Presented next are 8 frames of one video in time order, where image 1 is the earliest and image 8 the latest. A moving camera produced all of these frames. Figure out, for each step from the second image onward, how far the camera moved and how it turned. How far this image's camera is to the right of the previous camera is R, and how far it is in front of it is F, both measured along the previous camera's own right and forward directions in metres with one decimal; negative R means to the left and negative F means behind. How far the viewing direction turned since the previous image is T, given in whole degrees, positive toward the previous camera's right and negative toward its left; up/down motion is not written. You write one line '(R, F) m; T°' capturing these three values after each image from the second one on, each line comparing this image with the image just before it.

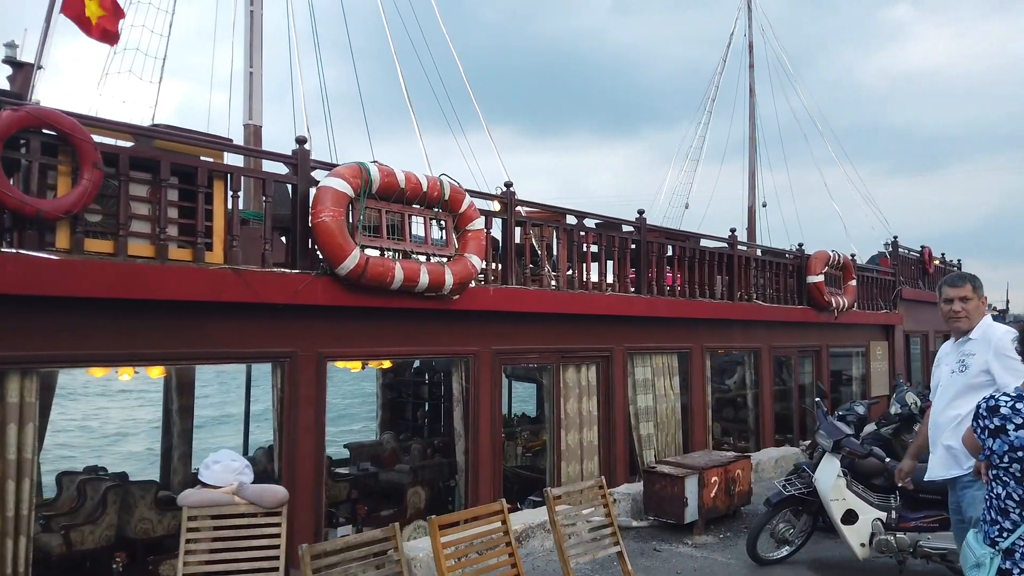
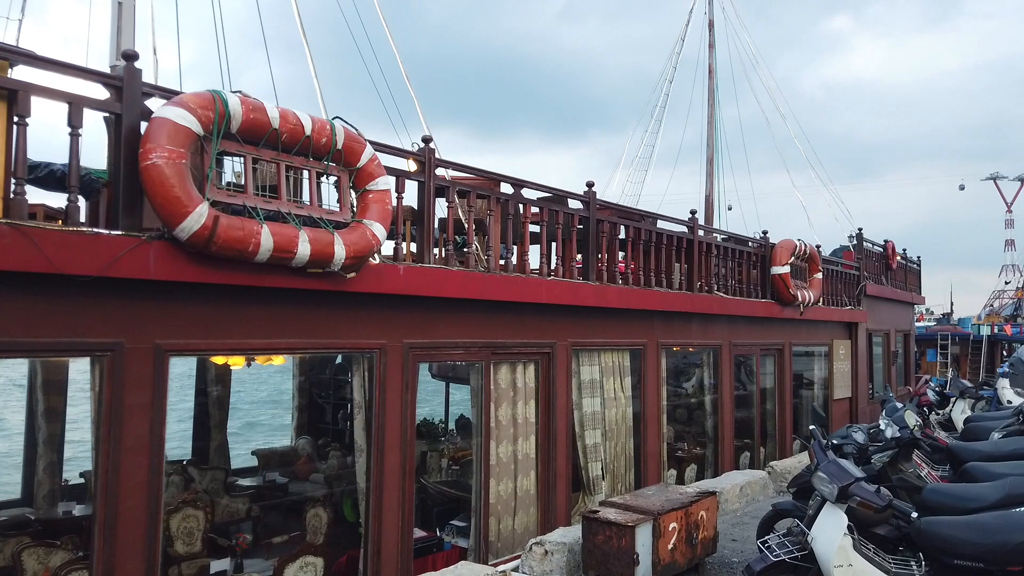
(+0.2, +1.1) m; +4°
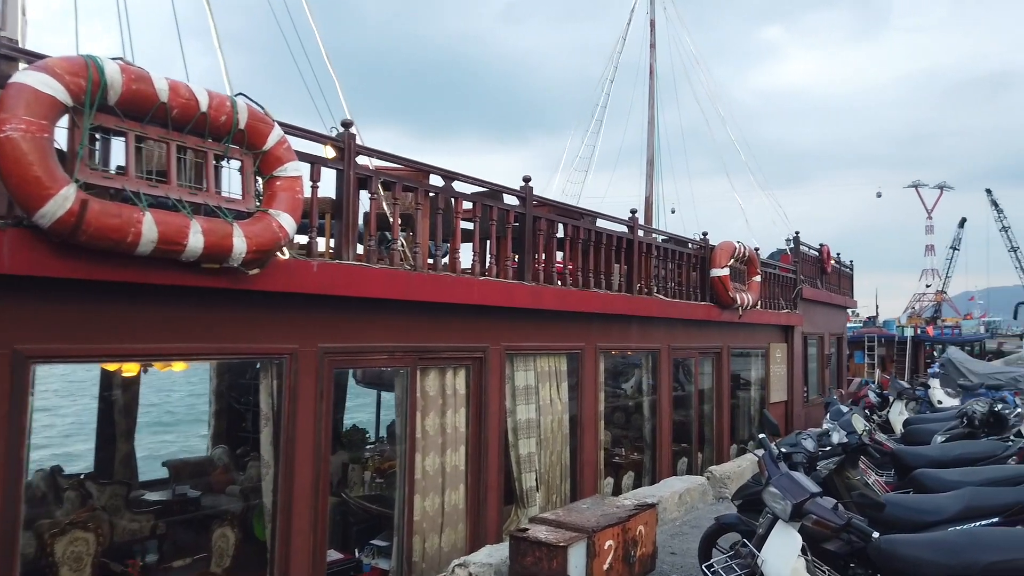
(+0.1, +0.4) m; +4°
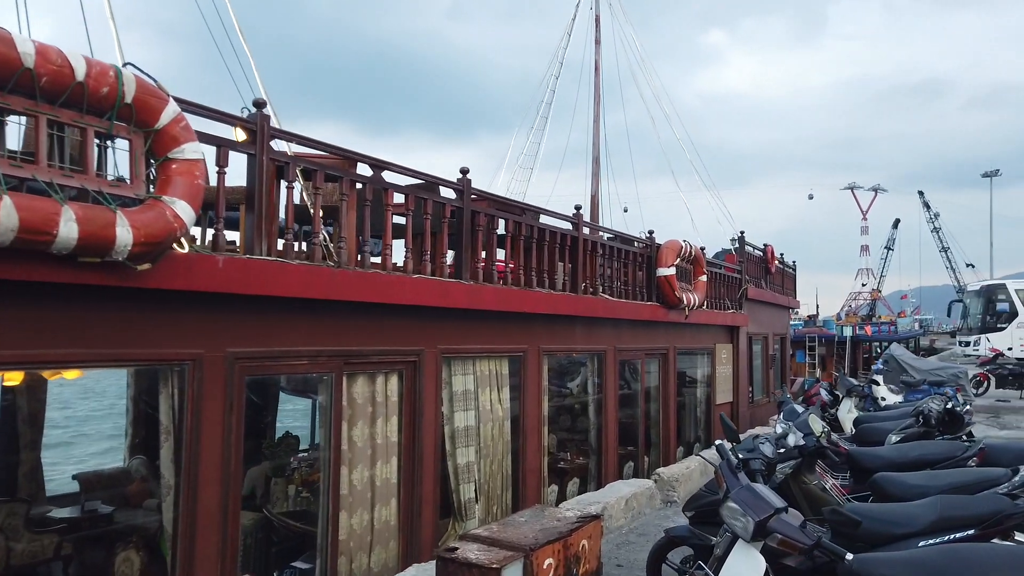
(+0.1, +0.4) m; +4°
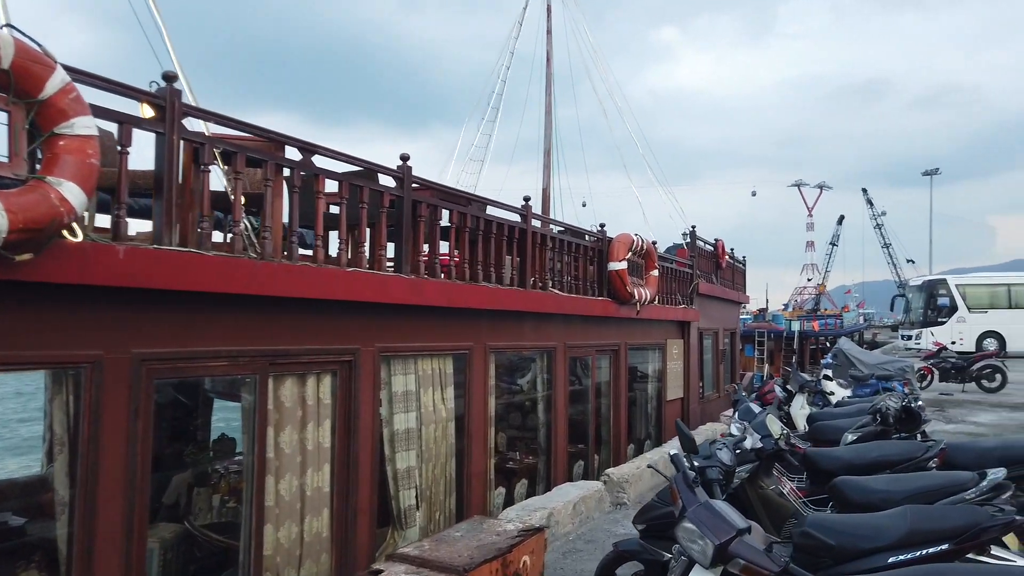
(+0.1, +0.3) m; +4°
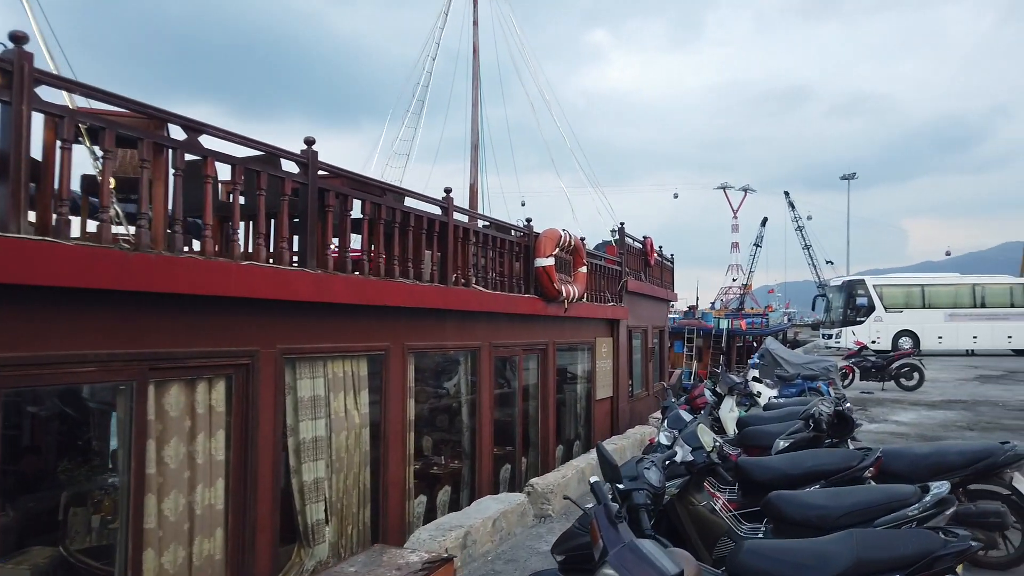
(+0.1, +0.4) m; +5°
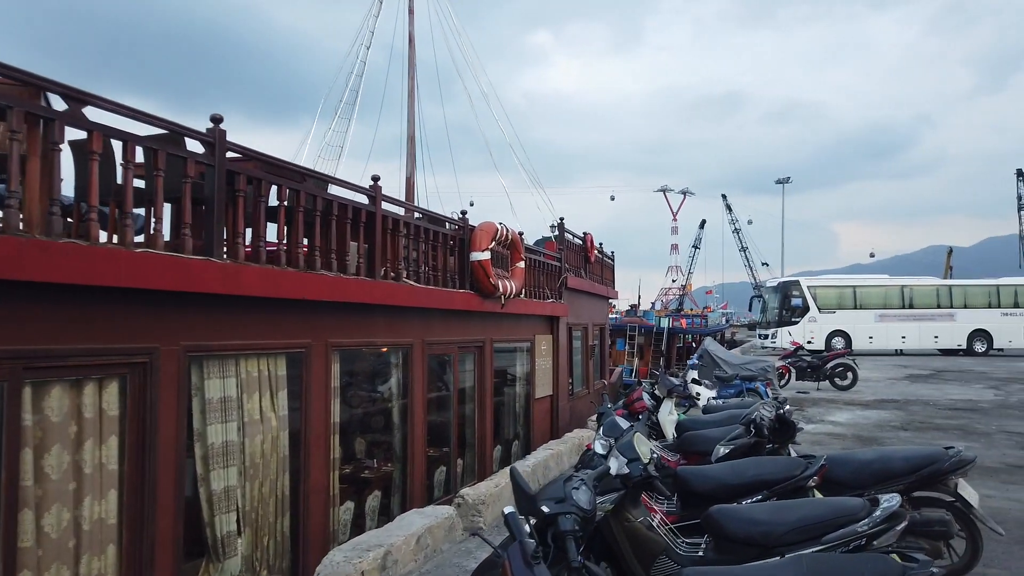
(+0.1, +0.3) m; +4°
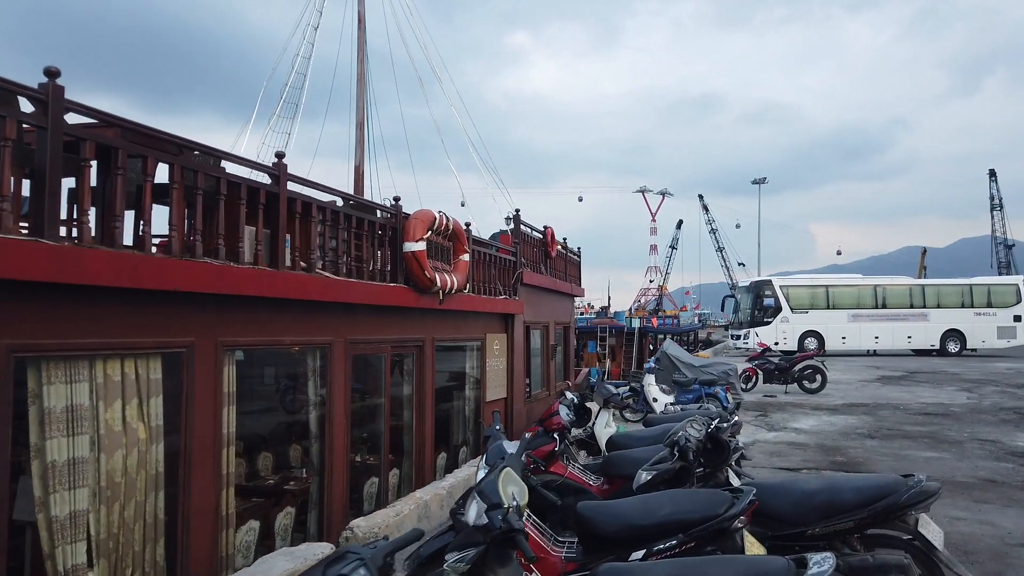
(+0.4, +0.7) m; +1°
